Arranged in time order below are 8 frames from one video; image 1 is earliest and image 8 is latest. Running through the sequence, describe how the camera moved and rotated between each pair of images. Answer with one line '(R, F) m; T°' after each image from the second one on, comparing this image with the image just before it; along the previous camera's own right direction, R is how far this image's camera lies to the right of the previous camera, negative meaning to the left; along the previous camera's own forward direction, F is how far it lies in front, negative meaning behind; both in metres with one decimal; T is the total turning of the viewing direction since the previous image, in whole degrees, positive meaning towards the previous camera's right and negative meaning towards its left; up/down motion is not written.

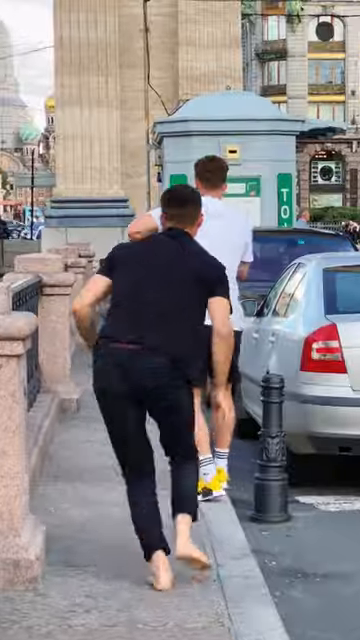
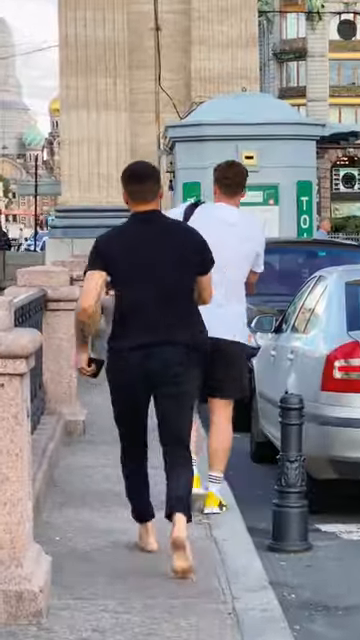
(0.0, +0.5) m; -1°
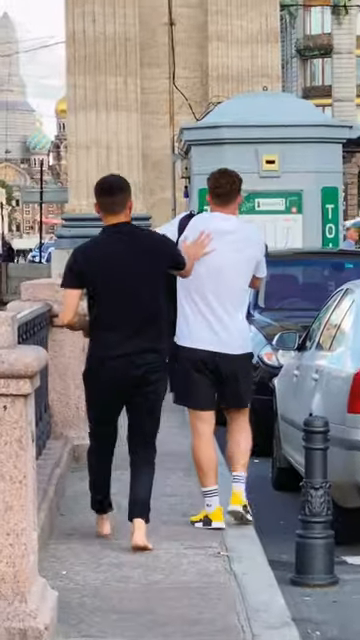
(0.0, +0.6) m; -1°
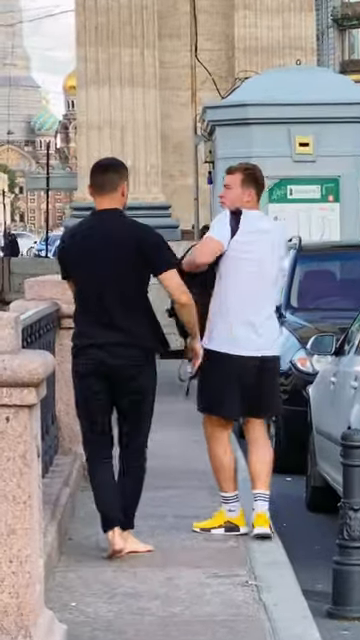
(0.0, +0.8) m; -1°
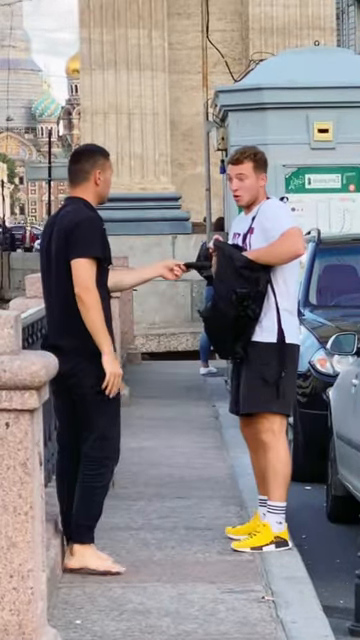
(0.0, +0.4) m; -1°
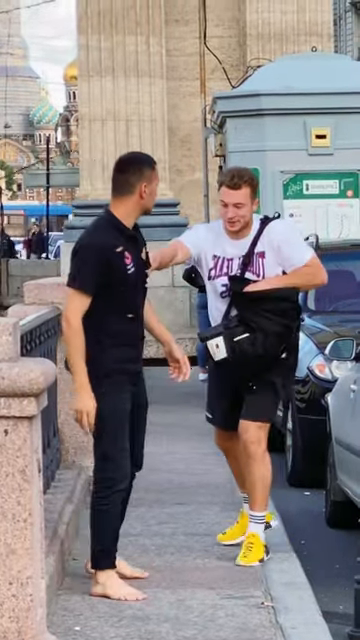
(0.0, 0.0) m; 0°
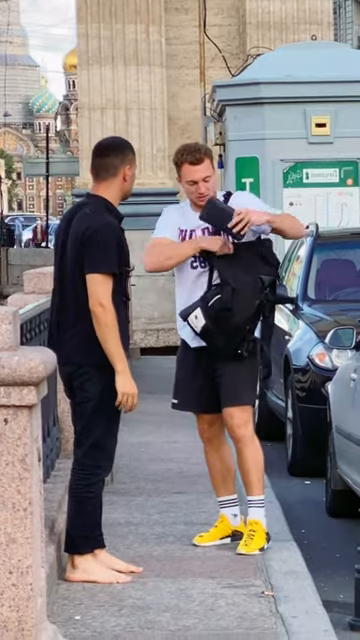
(0.0, 0.0) m; 0°
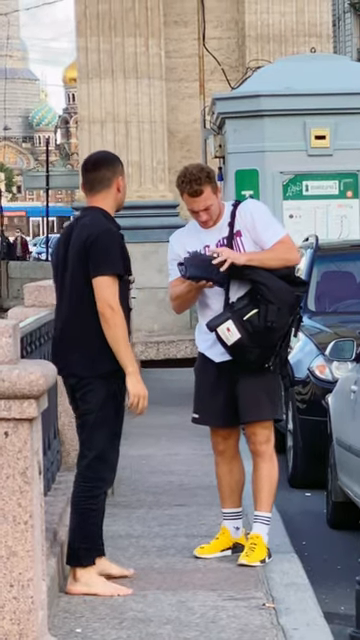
(0.0, 0.0) m; 0°
